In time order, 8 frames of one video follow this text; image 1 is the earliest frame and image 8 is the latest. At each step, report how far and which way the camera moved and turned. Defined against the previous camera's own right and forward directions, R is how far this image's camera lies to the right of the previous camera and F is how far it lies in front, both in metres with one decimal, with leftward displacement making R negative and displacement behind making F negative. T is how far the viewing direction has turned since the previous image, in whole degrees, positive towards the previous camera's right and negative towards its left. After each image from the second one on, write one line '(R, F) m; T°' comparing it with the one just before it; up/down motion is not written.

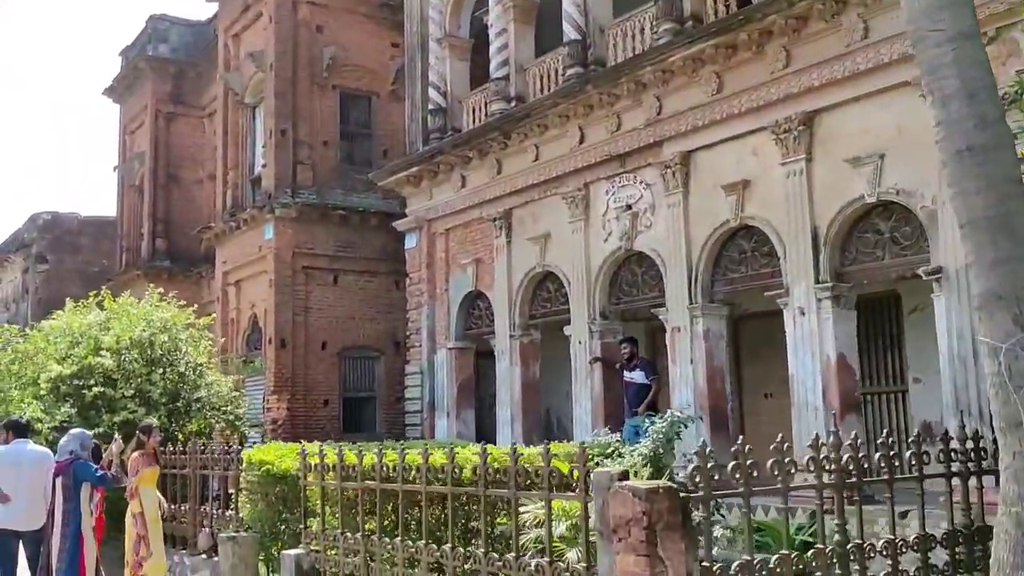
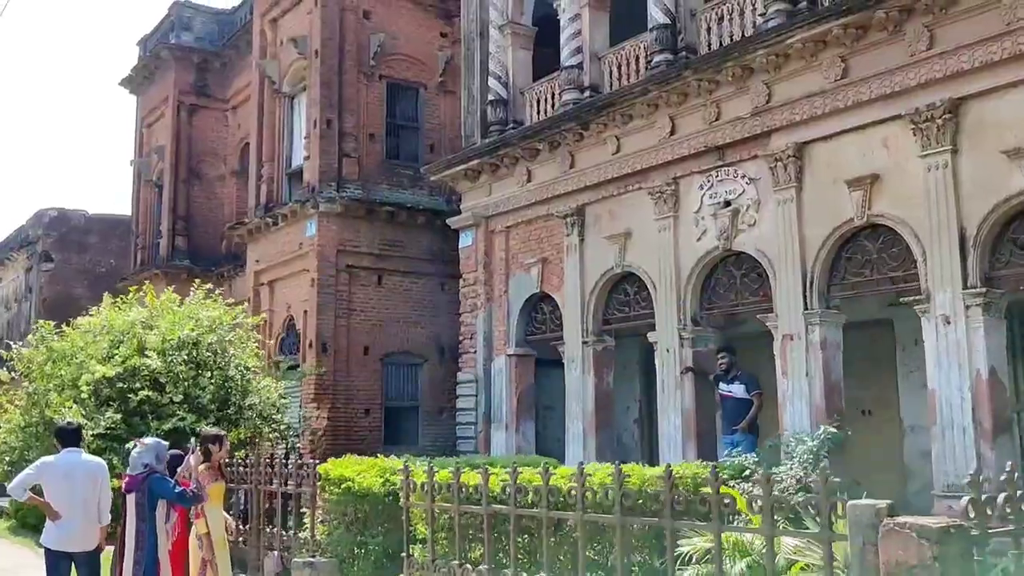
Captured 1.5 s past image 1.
(-1.1, +1.1) m; +1°
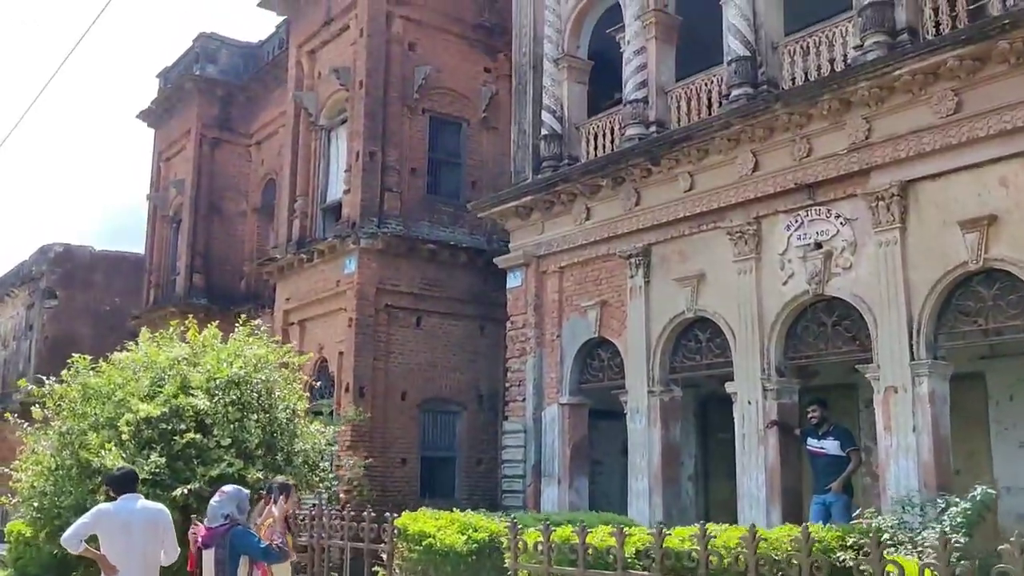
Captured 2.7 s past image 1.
(-0.9, +0.8) m; +1°
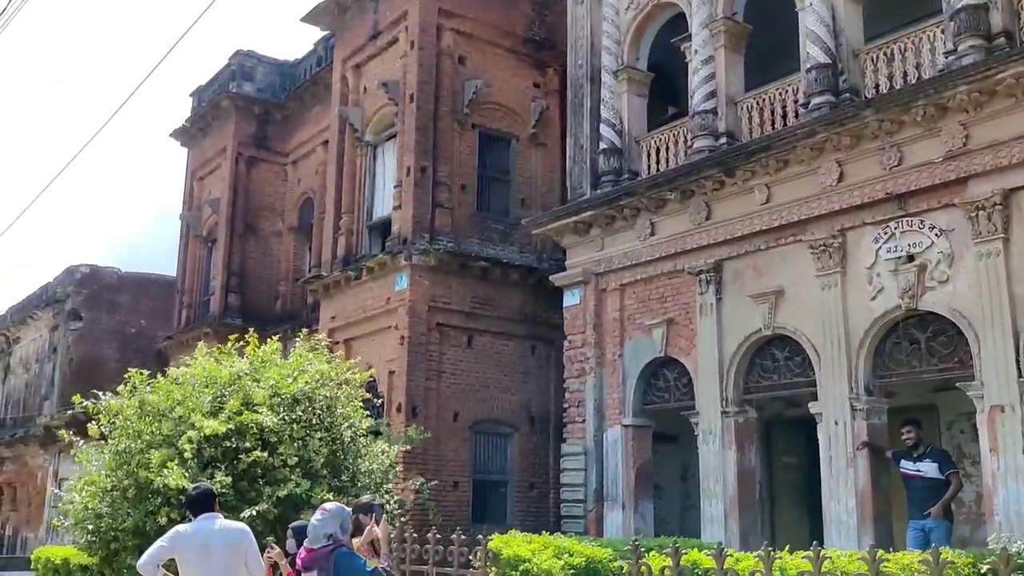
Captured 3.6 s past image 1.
(-0.7, +0.5) m; 0°
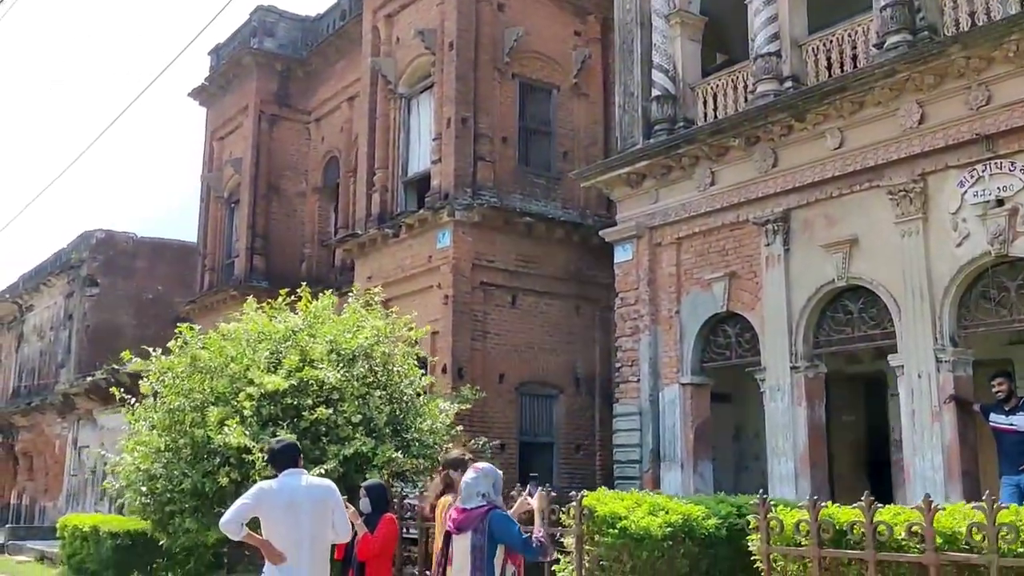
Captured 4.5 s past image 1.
(-0.7, +0.5) m; 0°
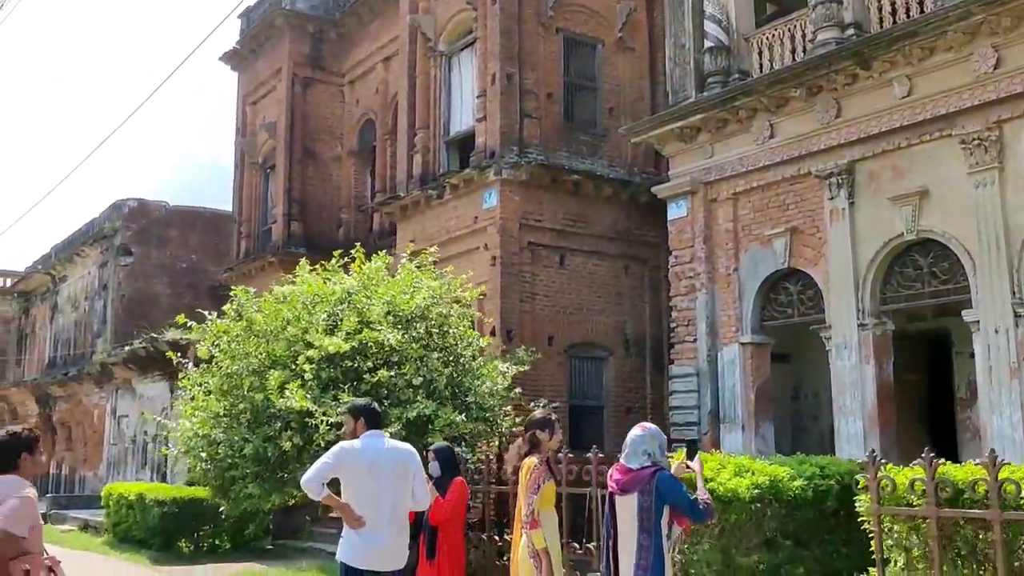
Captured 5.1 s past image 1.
(-0.4, +0.3) m; -1°
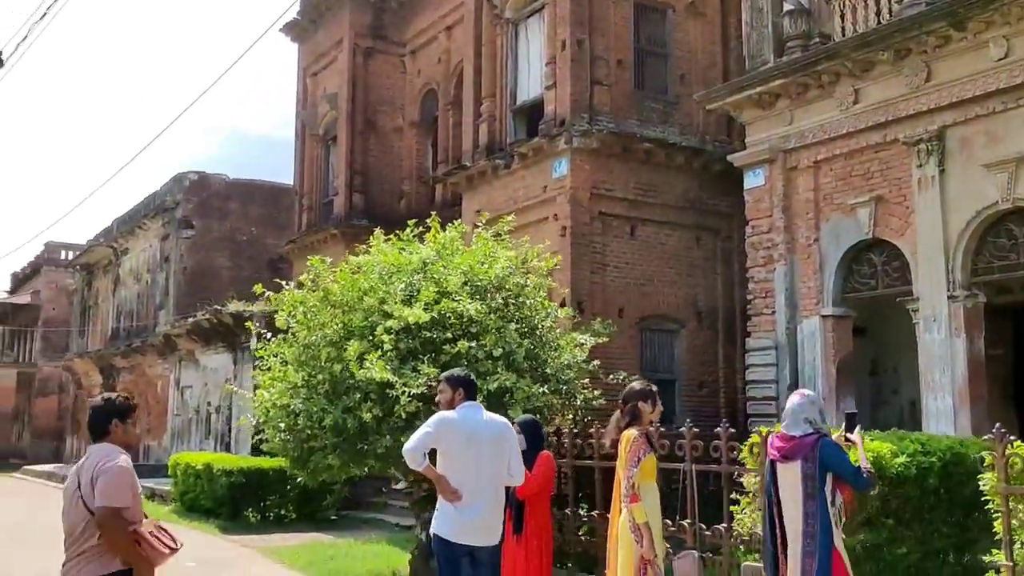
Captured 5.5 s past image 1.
(-0.3, +0.2) m; -3°
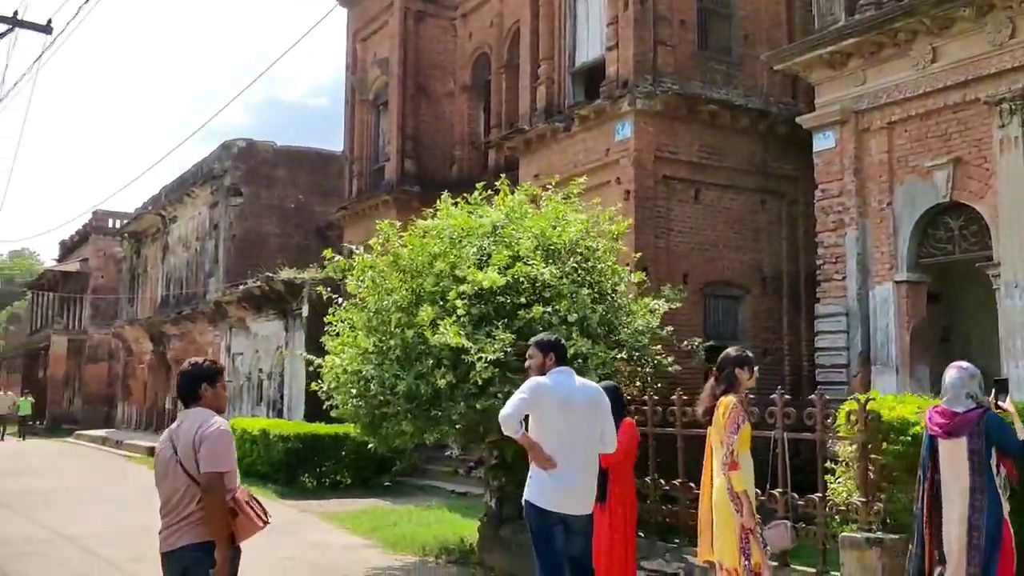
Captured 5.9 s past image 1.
(-0.3, +0.2) m; -2°
